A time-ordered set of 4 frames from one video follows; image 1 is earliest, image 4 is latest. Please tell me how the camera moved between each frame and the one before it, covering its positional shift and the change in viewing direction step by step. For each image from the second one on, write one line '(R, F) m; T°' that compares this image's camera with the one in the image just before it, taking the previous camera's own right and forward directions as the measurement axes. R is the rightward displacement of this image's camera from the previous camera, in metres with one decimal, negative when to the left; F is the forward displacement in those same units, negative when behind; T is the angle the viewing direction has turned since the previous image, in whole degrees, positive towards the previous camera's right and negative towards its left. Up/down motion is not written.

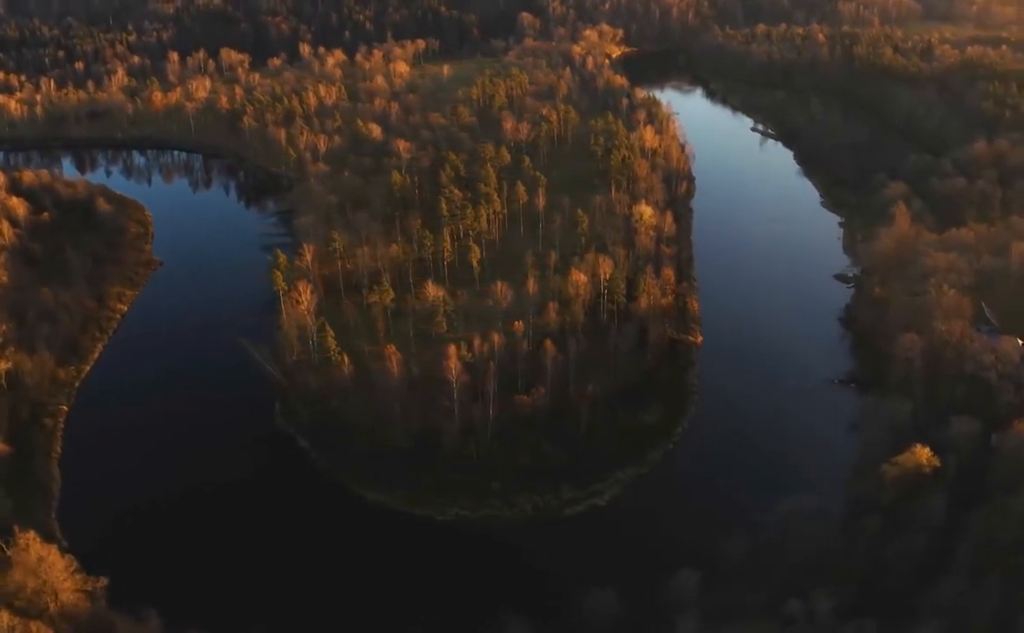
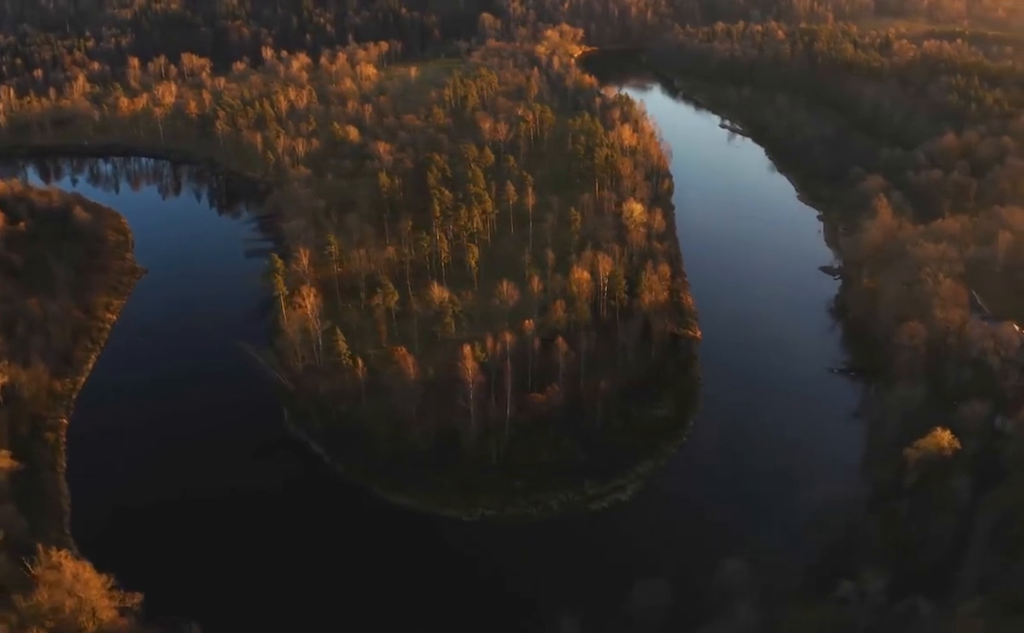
(-1.1, +0.2) m; +2°
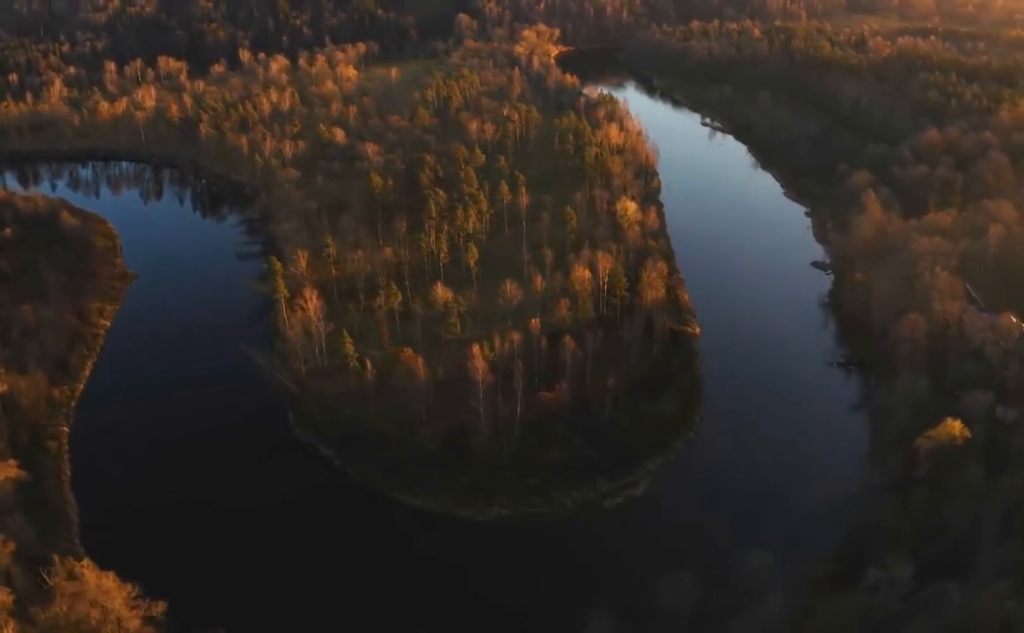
(-0.7, +0.1) m; +1°
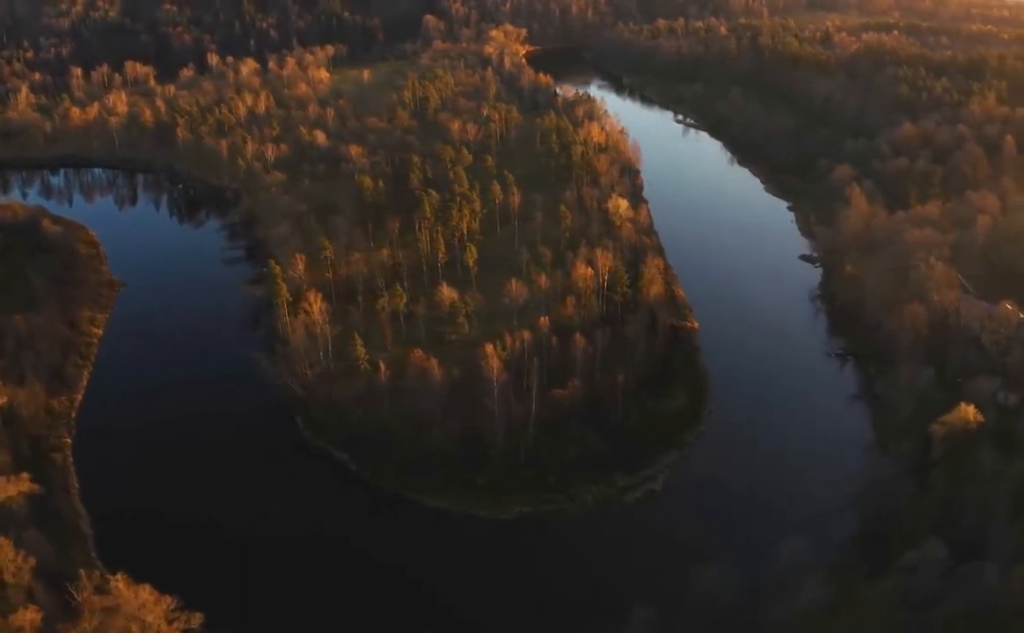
(-0.9, +0.1) m; +2°
